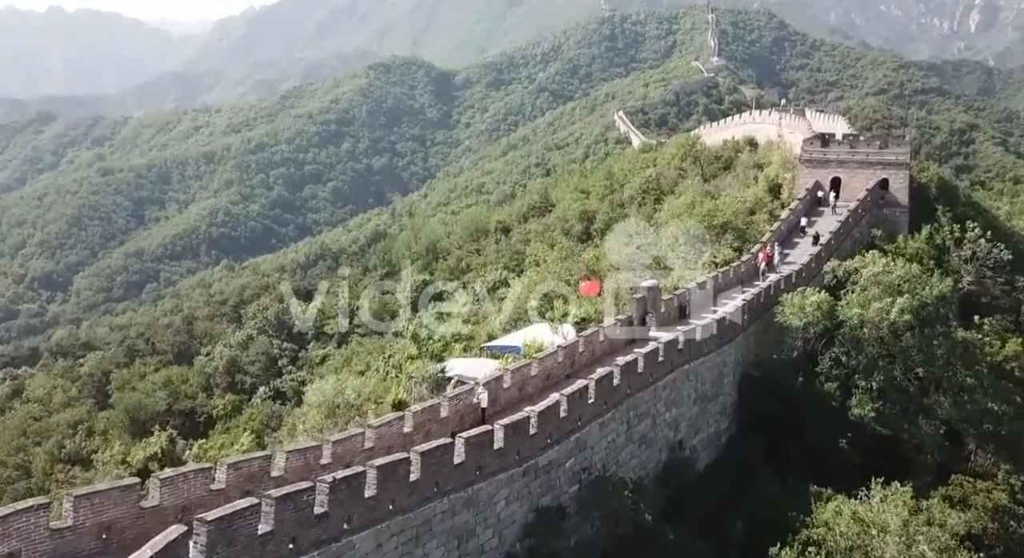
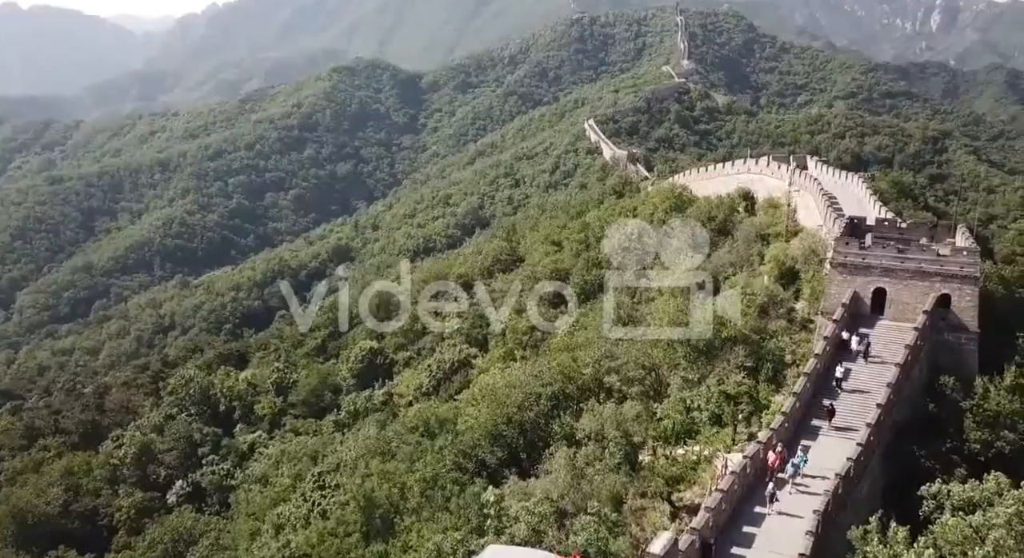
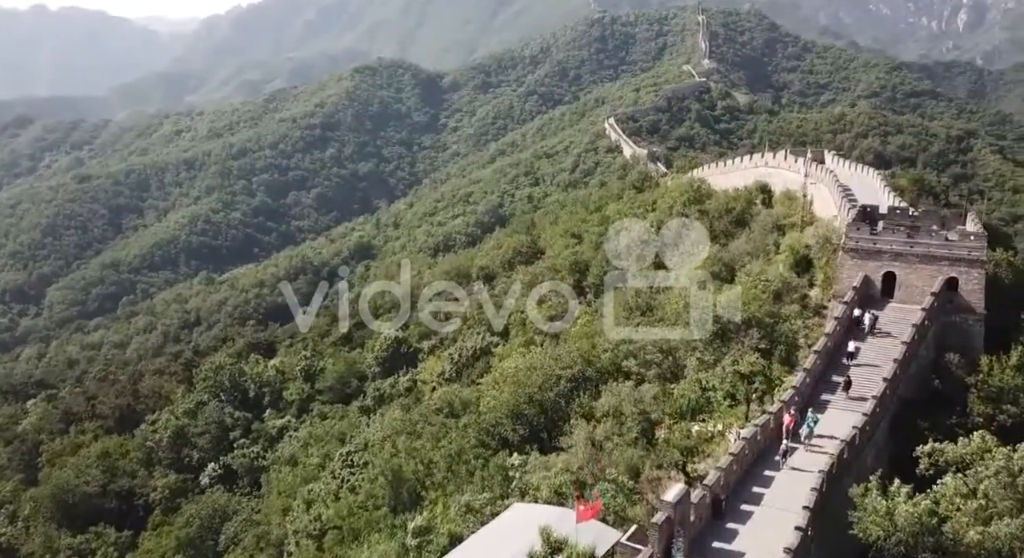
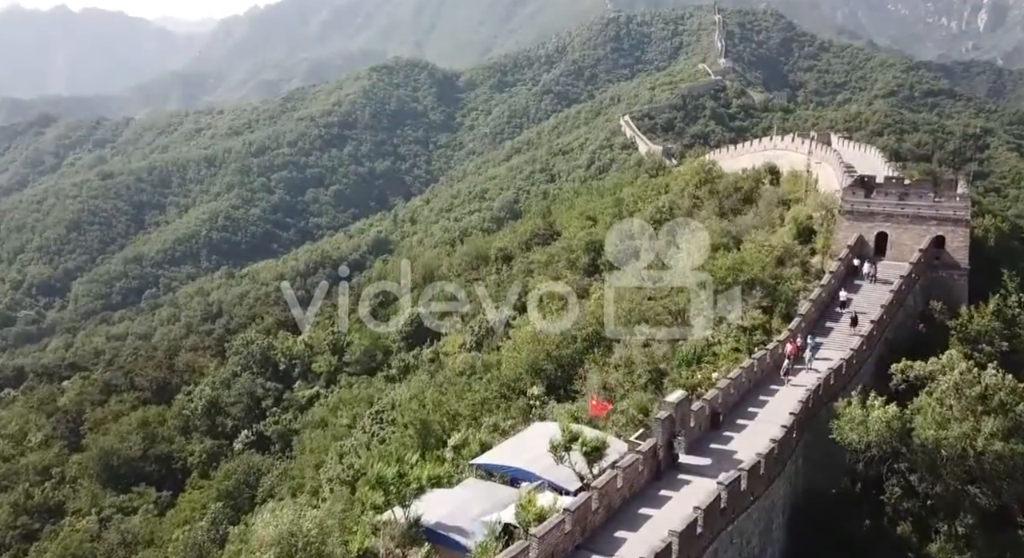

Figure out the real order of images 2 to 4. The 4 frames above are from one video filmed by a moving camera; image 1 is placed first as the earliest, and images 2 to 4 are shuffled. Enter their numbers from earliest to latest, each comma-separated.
4, 3, 2
